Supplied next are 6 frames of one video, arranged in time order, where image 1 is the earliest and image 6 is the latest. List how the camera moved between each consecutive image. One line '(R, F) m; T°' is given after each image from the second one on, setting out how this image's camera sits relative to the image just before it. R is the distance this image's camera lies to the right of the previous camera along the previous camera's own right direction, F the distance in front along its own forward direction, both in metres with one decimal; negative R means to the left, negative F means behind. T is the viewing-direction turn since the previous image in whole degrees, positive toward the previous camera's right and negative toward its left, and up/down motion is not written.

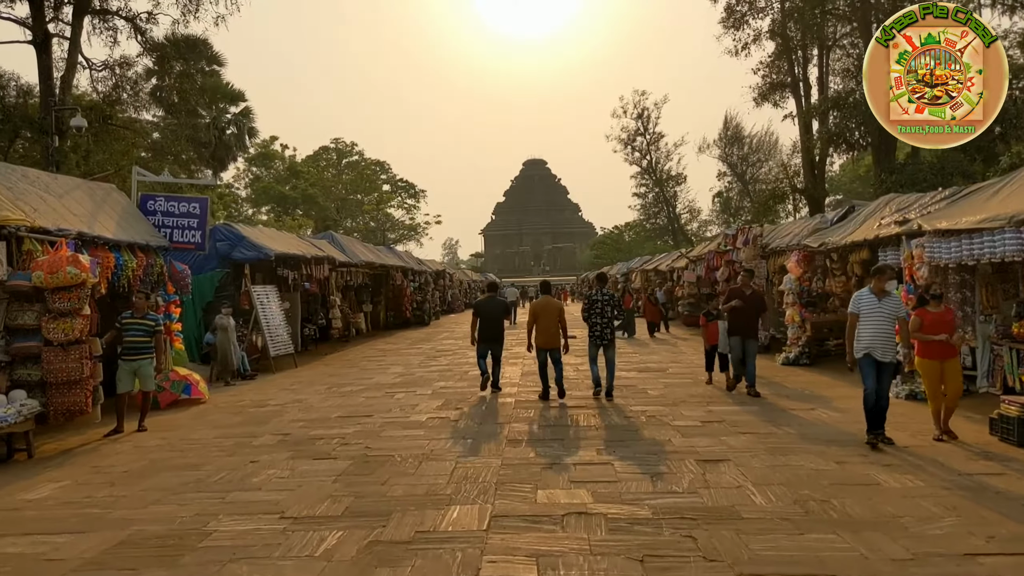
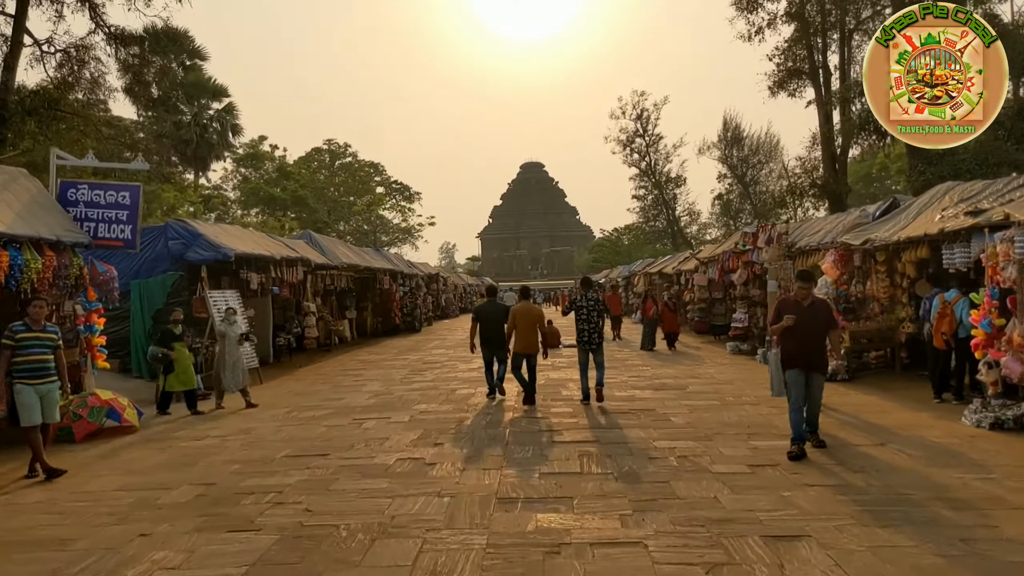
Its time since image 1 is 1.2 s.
(0.0, +1.5) m; 0°
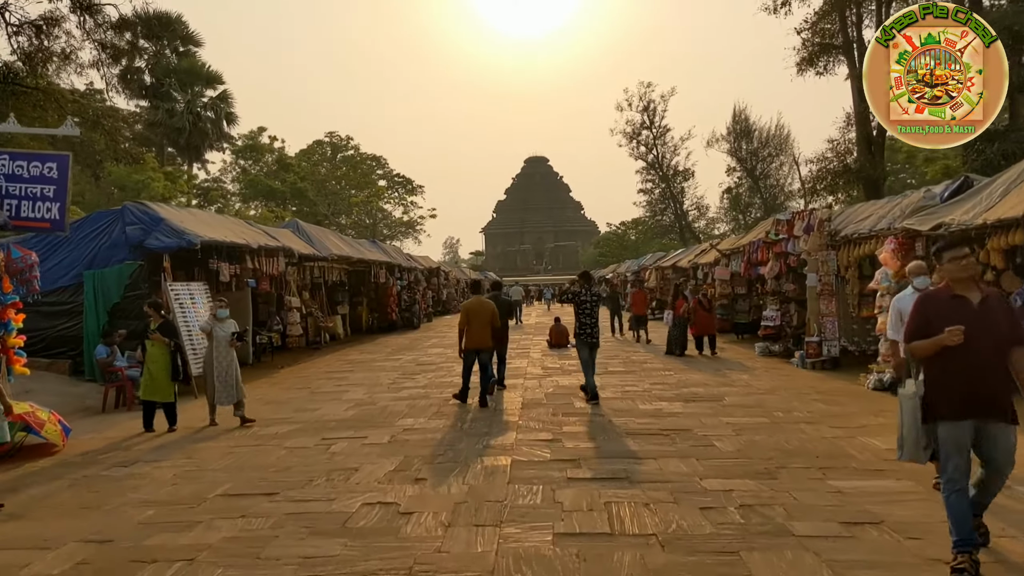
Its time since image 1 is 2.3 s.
(0.0, +1.4) m; 0°
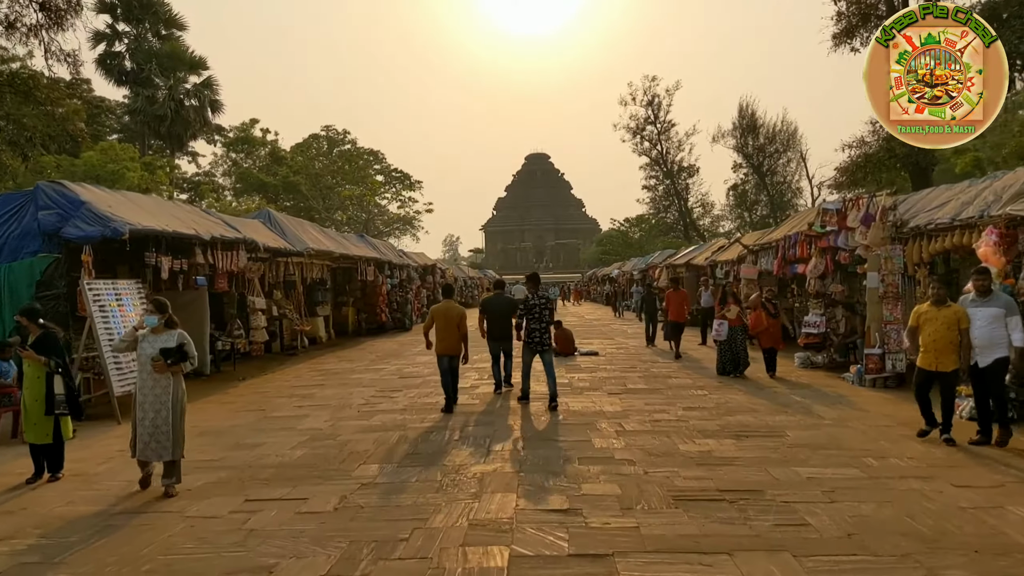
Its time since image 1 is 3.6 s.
(0.0, +1.8) m; 0°
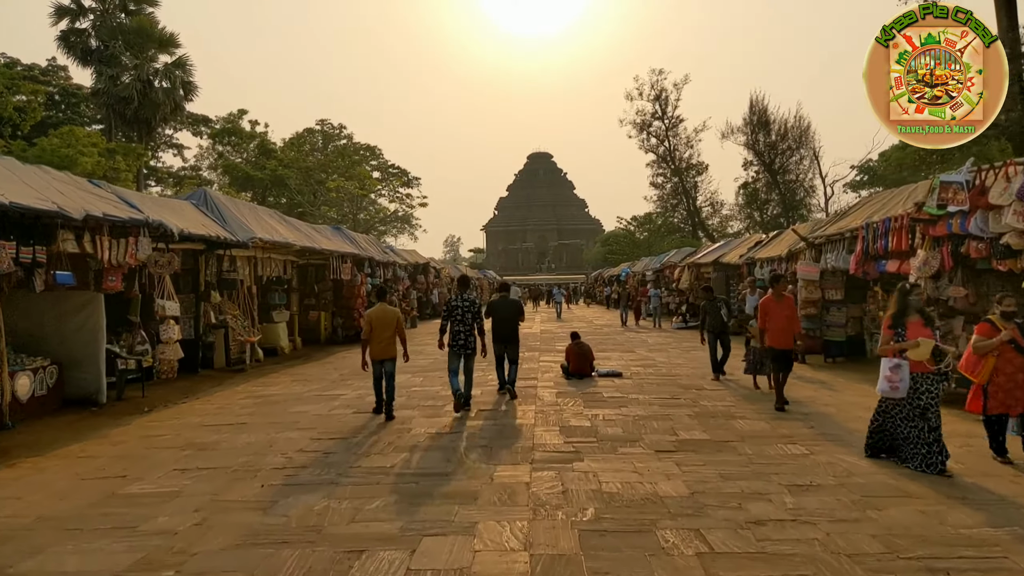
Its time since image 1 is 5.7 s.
(0.0, +2.8) m; 0°
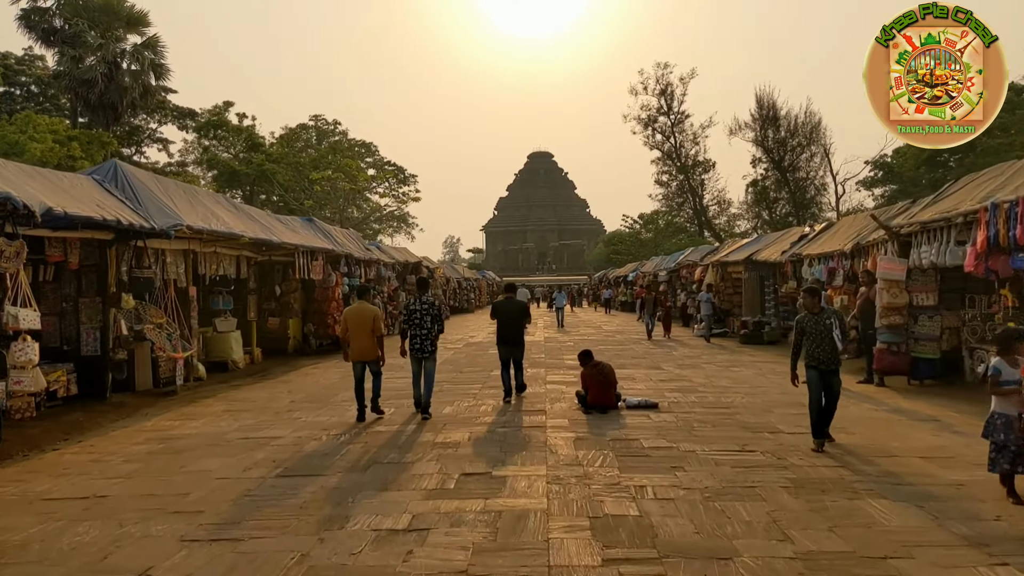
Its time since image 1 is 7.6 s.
(0.0, +2.5) m; 0°
